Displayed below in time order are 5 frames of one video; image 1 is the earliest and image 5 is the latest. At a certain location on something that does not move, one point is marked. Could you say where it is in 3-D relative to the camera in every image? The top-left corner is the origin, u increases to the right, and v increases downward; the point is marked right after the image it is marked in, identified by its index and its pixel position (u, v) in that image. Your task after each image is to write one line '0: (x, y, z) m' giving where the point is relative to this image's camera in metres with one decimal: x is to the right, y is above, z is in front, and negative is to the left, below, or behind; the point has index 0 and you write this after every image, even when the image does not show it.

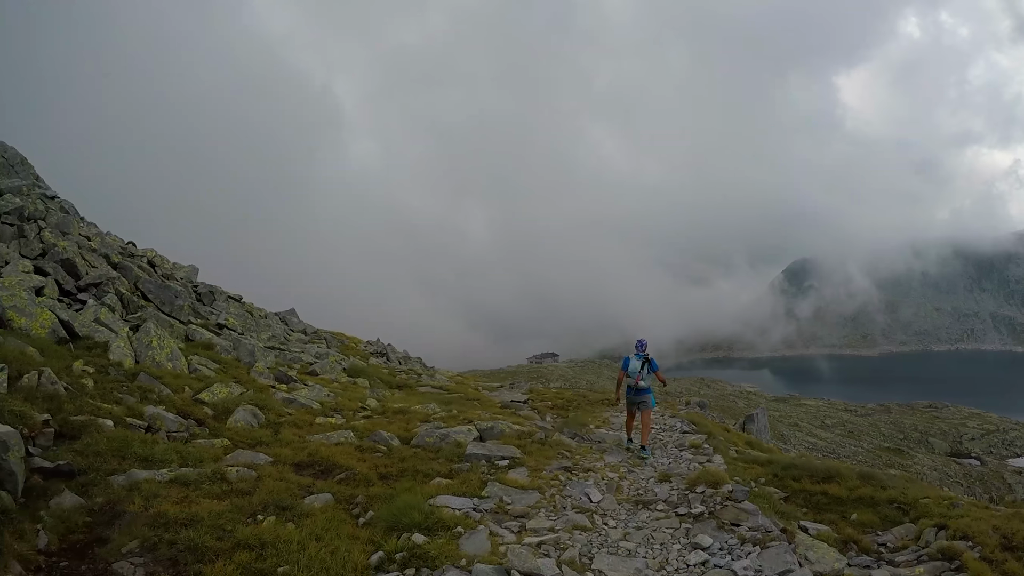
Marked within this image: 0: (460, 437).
0: (-2.0, -5.7, +17.9) m
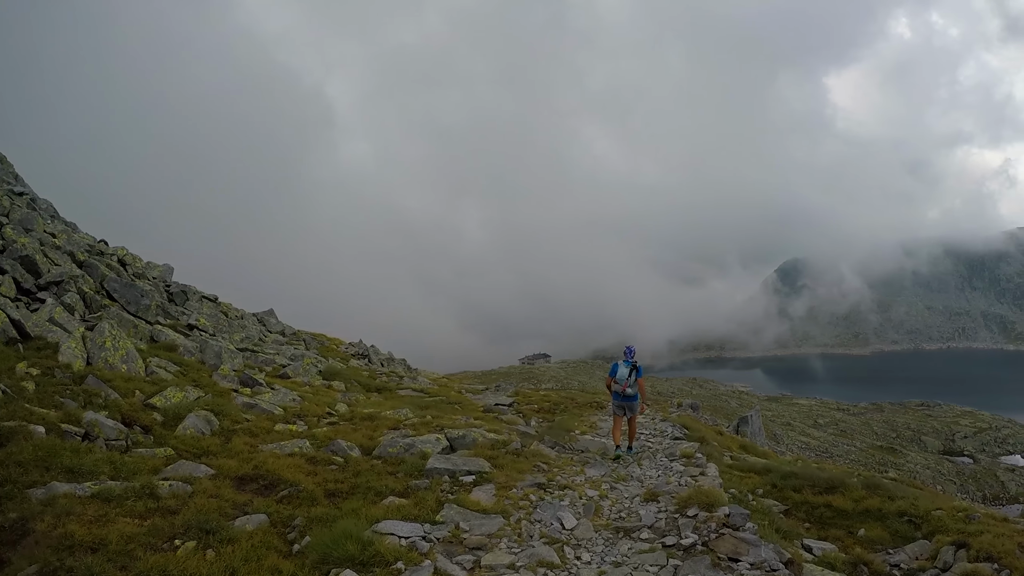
0: (-3.0, -5.5, +16.1) m
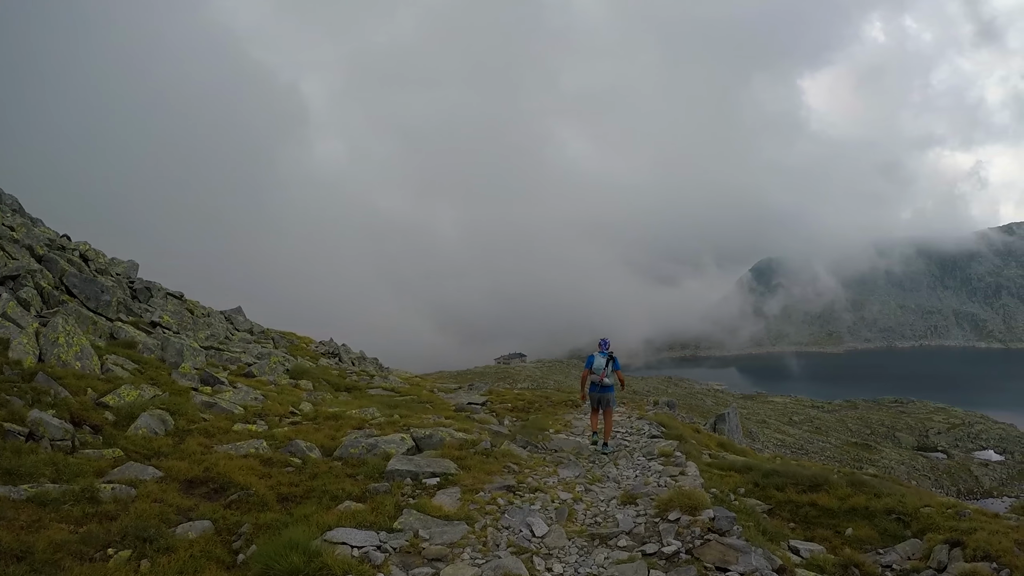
0: (-3.9, -5.1, +14.8) m
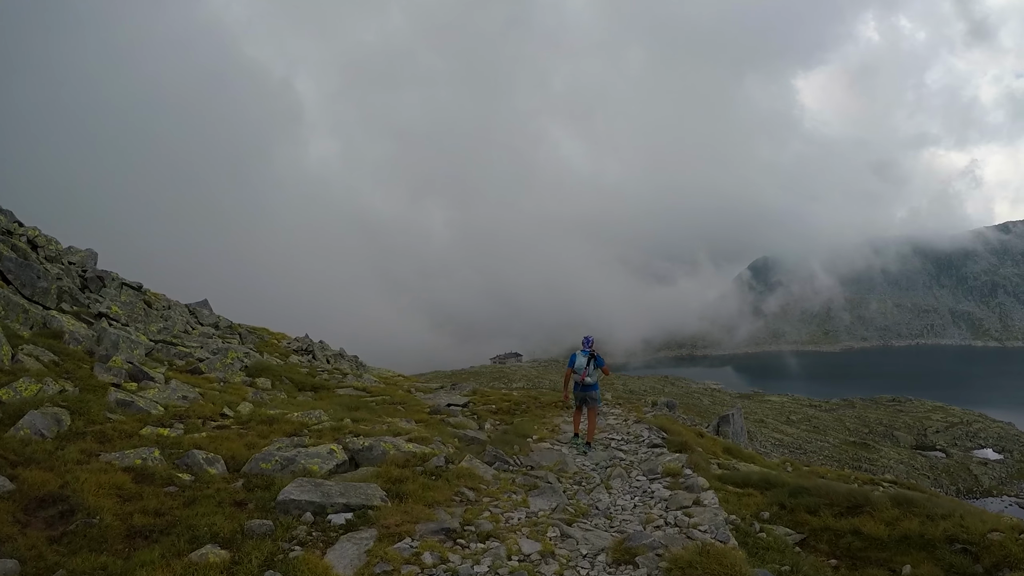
0: (-4.9, -4.3, +11.4) m
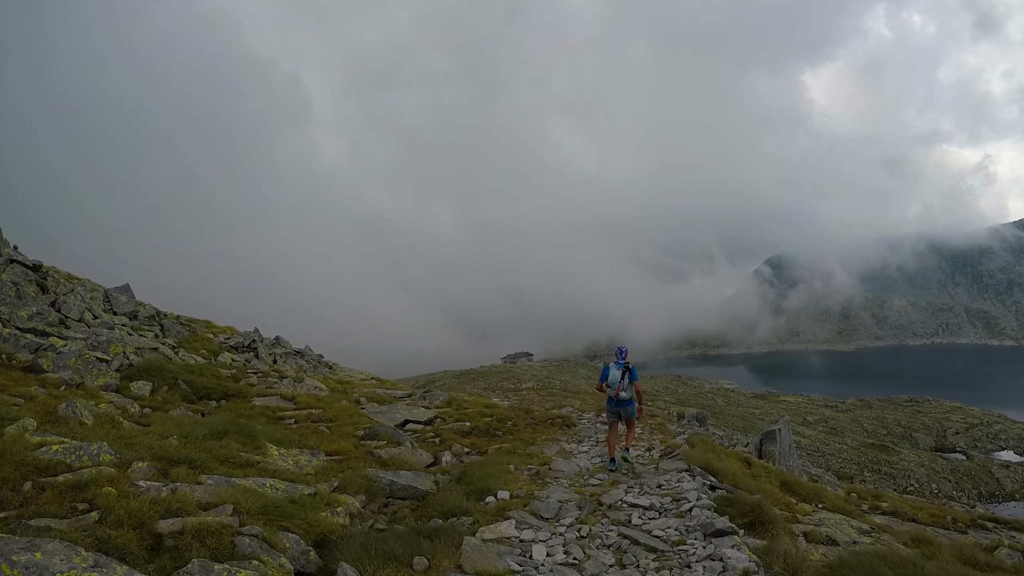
0: (-6.3, -3.2, +3.4) m
